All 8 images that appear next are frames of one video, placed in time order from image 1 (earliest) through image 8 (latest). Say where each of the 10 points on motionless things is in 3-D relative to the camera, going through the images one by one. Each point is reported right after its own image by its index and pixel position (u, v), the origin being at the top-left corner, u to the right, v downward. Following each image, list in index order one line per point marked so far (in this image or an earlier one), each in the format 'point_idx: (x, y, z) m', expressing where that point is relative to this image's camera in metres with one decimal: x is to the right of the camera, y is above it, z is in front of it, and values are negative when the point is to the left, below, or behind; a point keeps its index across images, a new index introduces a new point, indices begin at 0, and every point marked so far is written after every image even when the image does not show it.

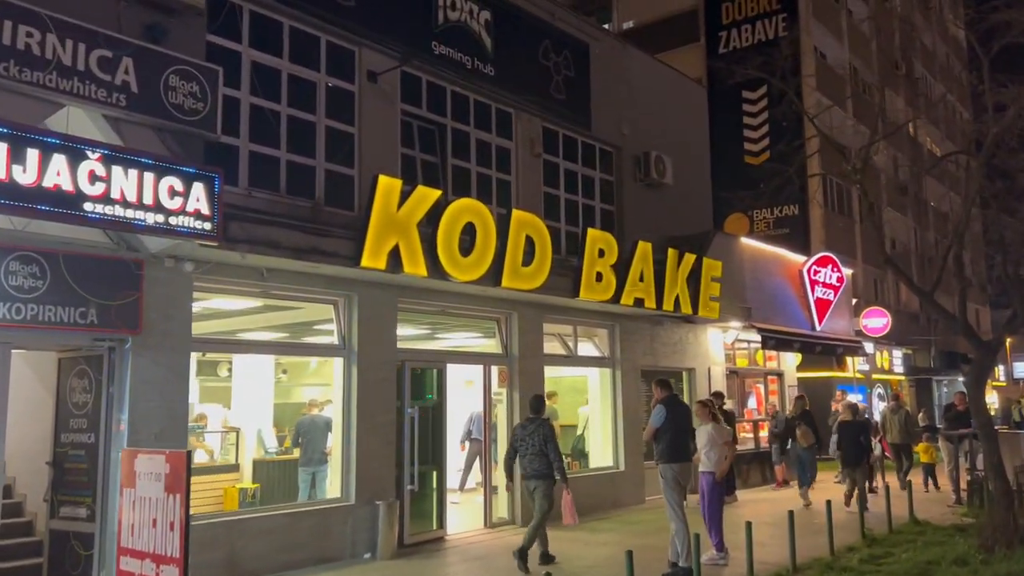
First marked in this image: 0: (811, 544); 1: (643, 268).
0: (+3.9, -3.4, +11.0) m
1: (+2.1, +0.3, +13.4) m
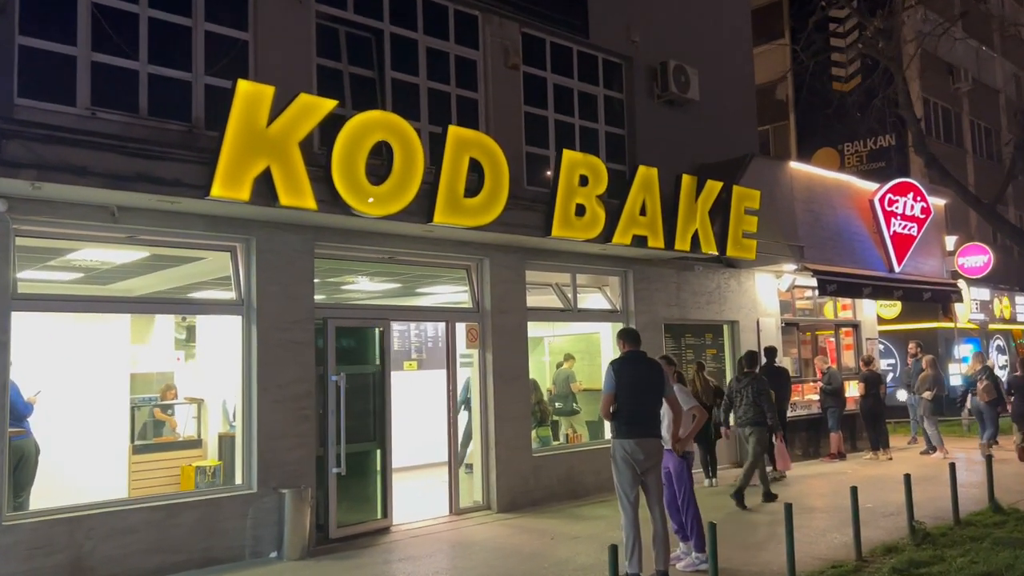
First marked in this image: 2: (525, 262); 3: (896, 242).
0: (+3.4, -2.6, +8.4) m
1: (+1.7, +1.2, +10.9) m
2: (+0.2, +0.3, +11.1) m
3: (+7.3, +0.9, +15.8) m
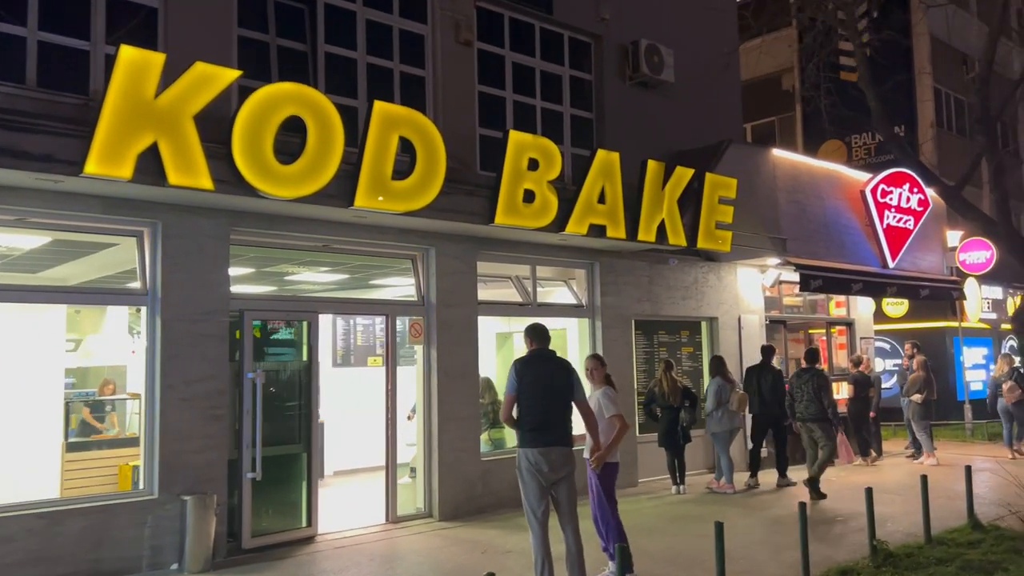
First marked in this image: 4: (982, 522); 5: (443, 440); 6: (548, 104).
0: (+2.7, -2.5, +7.6) m
1: (+1.1, +1.3, +10.1) m
2: (-0.4, +0.4, +10.4) m
3: (+6.8, +0.9, +14.9) m
4: (+4.8, -2.4, +8.4) m
5: (-0.8, -1.8, +9.8) m
6: (+0.5, +2.5, +11.4) m
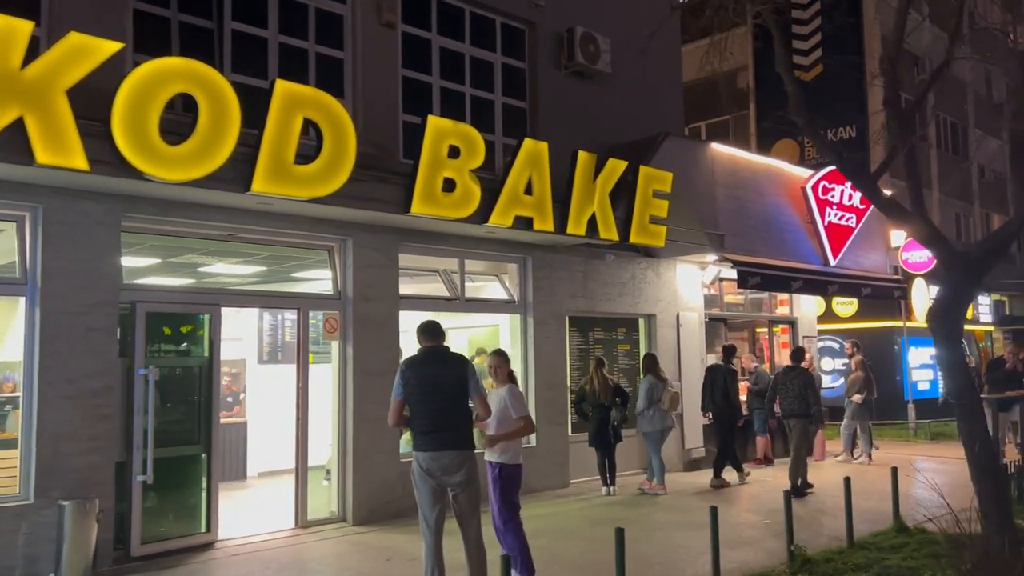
0: (+1.8, -2.5, +7.3) m
1: (+0.2, +1.3, +9.7) m
2: (-1.4, +0.5, +10.0) m
3: (+5.6, +1.0, +14.8) m
4: (+3.9, -2.3, +8.2) m
5: (-1.7, -1.7, +9.3) m
6: (-0.4, +2.6, +10.9) m
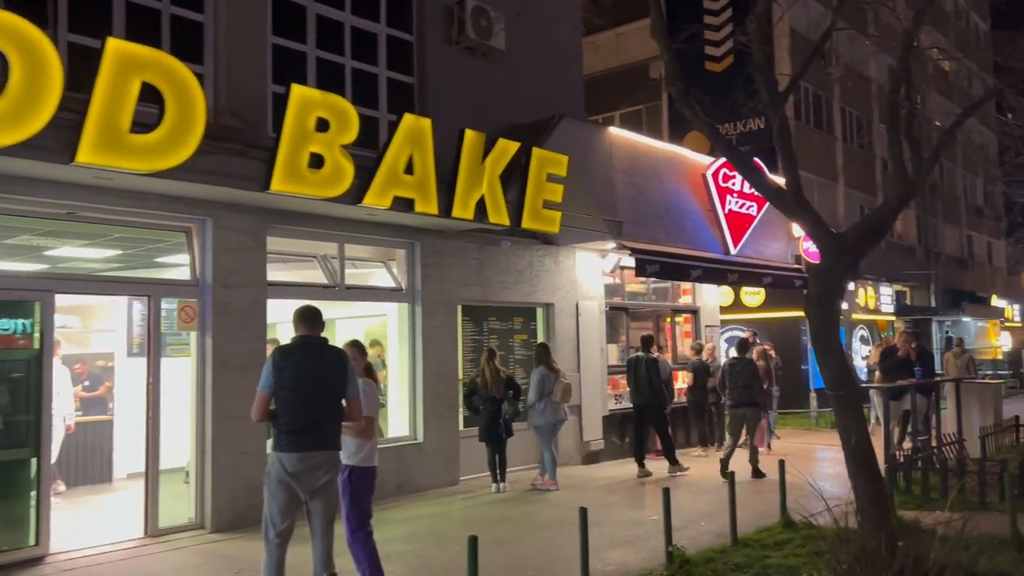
0: (+0.7, -2.3, +6.9) m
1: (-1.1, +1.5, +9.1) m
2: (-2.7, +0.7, +9.2) m
3: (+3.9, +1.2, +14.6) m
4: (+2.7, -2.2, +7.9) m
5: (-3.0, -1.6, +8.6) m
6: (-1.9, +2.8, +10.2) m
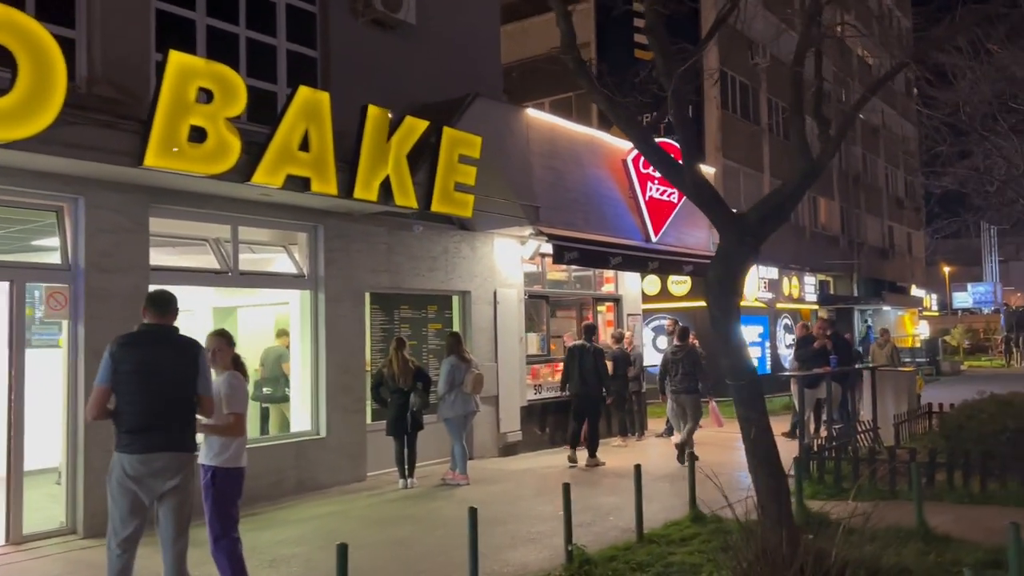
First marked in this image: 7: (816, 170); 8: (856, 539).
0: (-0.1, -2.2, +6.5) m
1: (-2.1, +1.6, +8.5) m
2: (-3.7, +0.8, +8.5) m
3: (+2.4, +1.4, +14.4) m
4: (+1.8, -2.1, +7.7) m
5: (-4.0, -1.4, +7.9) m
6: (-2.9, +2.9, +9.6) m
7: (+2.2, +0.9, +6.0) m
8: (+2.3, -1.7, +5.6) m
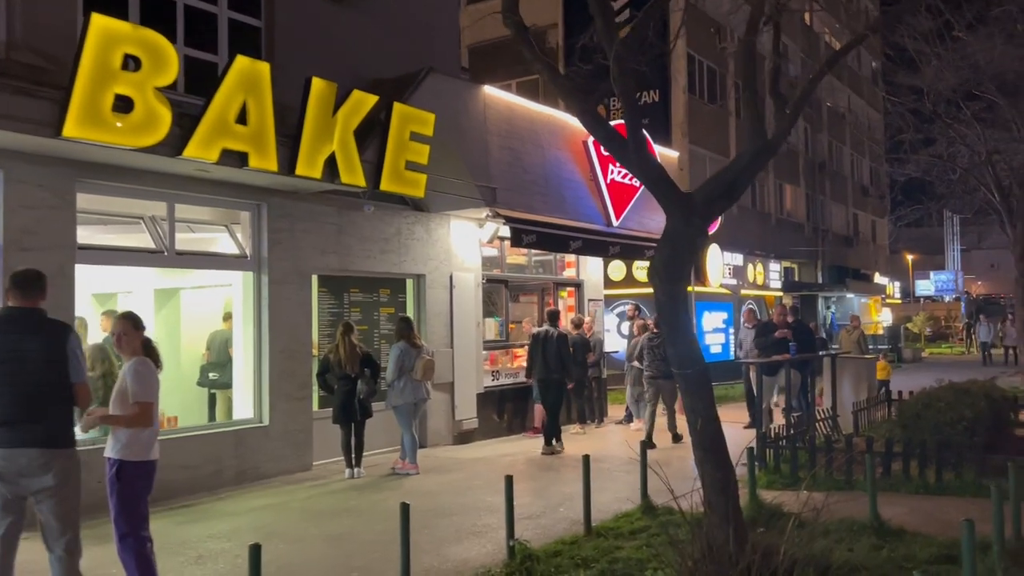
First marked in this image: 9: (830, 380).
0: (-0.6, -2.1, +6.2) m
1: (-2.6, +1.8, +8.1) m
2: (-4.2, +1.0, +8.0) m
3: (+1.7, +1.6, +14.1) m
4: (+1.3, -1.9, +7.4) m
5: (-4.5, -1.2, +7.4) m
6: (-3.4, +3.1, +9.1) m
7: (+1.8, +1.0, +5.7) m
8: (+1.9, -1.6, +5.4) m
9: (+4.5, -1.3, +11.9) m
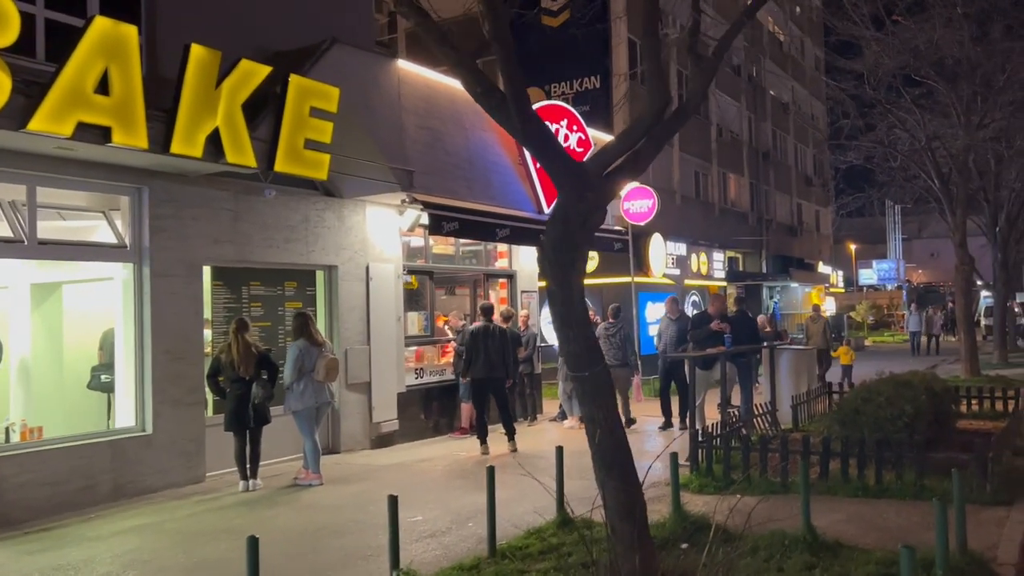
0: (-1.3, -2.0, +5.3) m
1: (-3.4, +1.9, +7.1) m
2: (-5.0, +1.1, +7.0) m
3: (+0.6, +1.8, +13.3) m
4: (+0.5, -1.8, +6.7) m
5: (-5.3, -1.2, +6.4) m
6: (-4.4, +3.2, +8.0) m
7: (+1.1, +1.0, +5.0) m
8: (+1.2, -1.5, +4.7) m
9: (+3.5, -1.2, +11.3) m
